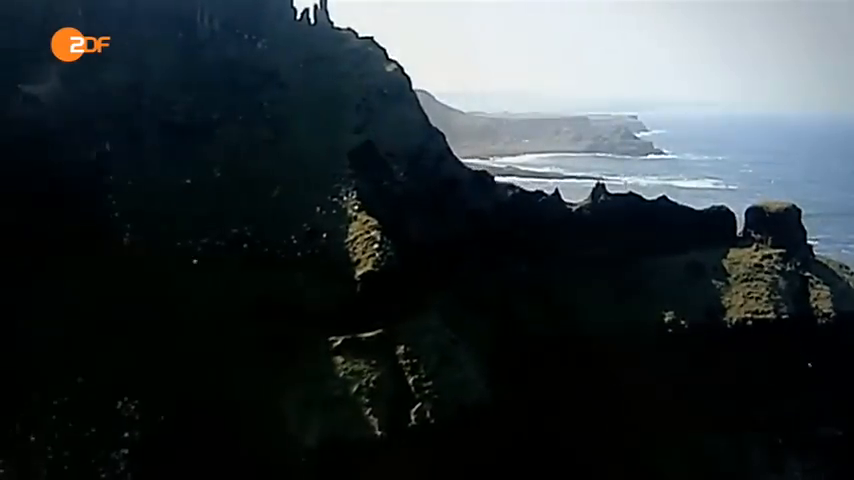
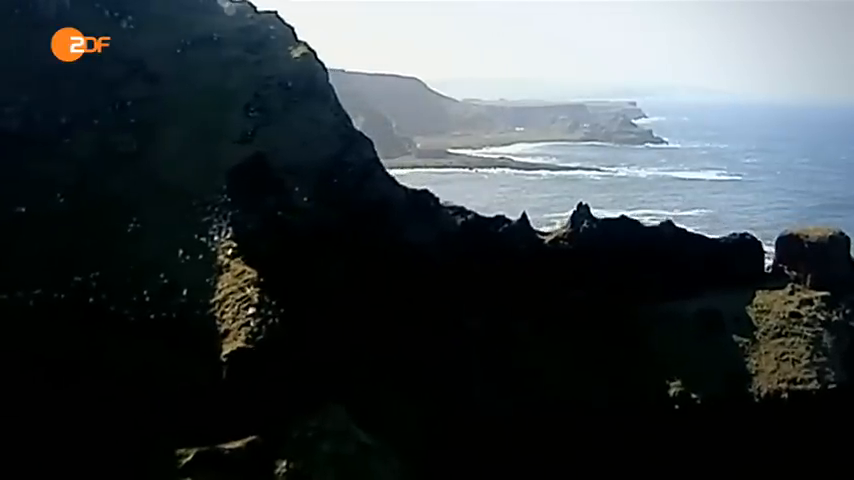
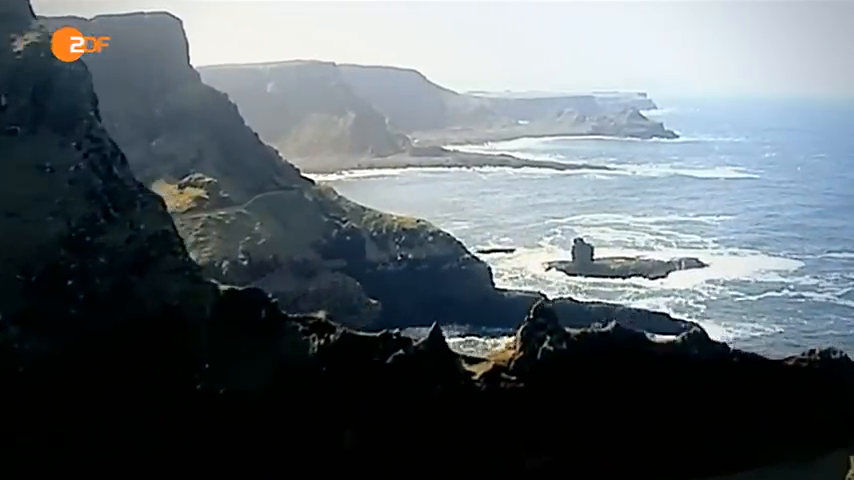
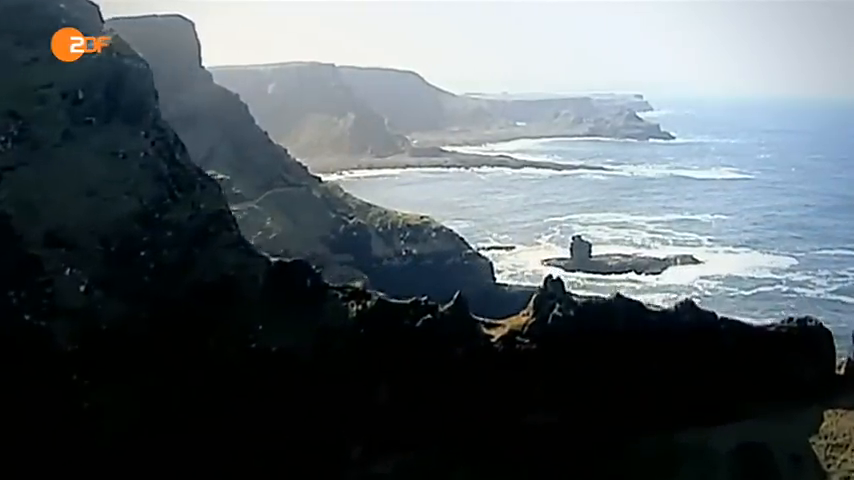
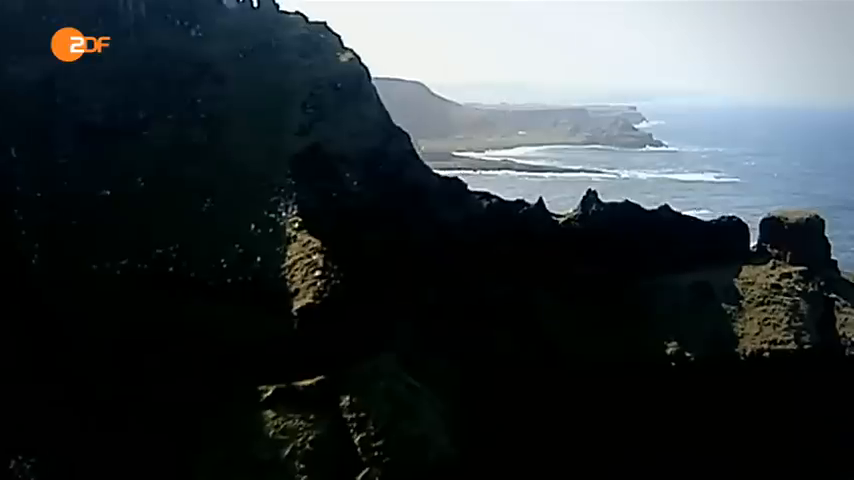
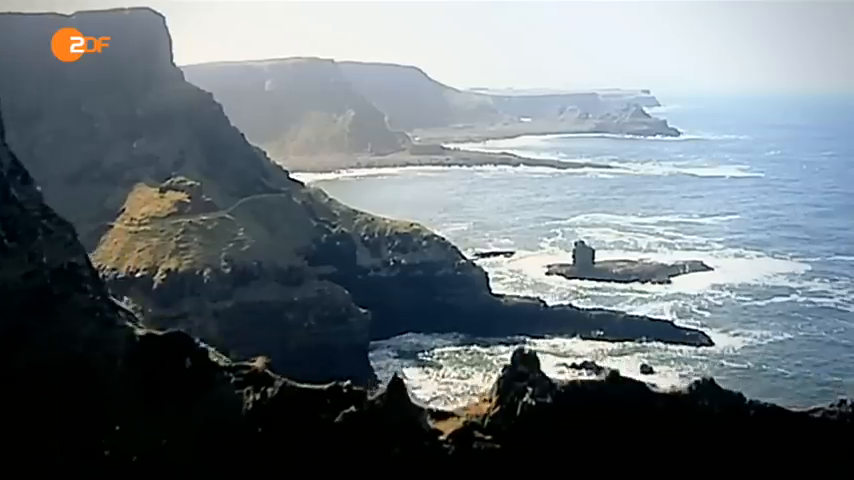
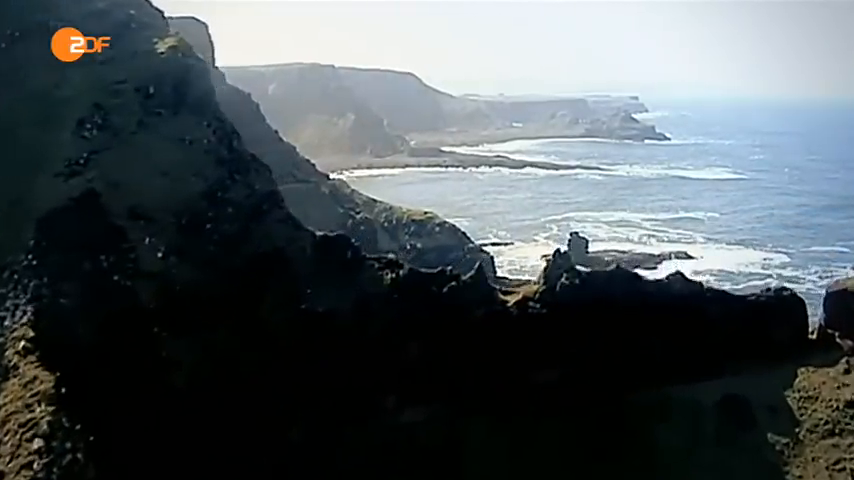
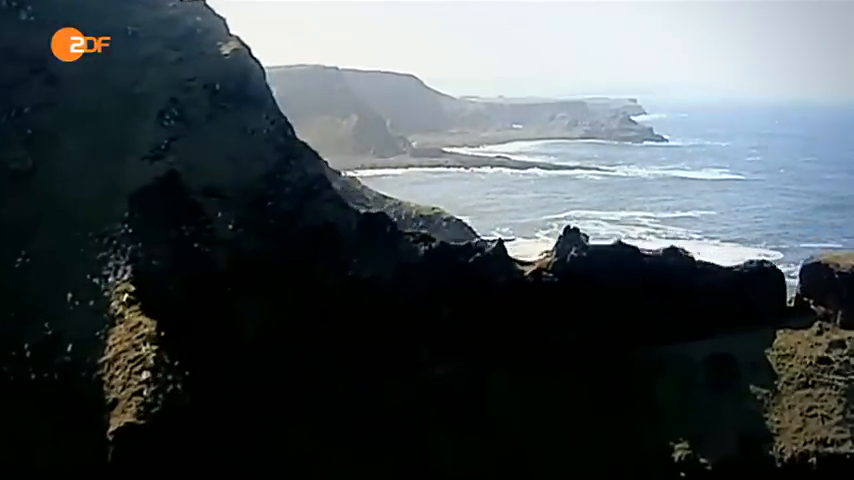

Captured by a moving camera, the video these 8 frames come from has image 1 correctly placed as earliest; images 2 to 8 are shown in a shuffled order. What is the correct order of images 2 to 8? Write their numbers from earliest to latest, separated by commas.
5, 2, 8, 7, 4, 3, 6
